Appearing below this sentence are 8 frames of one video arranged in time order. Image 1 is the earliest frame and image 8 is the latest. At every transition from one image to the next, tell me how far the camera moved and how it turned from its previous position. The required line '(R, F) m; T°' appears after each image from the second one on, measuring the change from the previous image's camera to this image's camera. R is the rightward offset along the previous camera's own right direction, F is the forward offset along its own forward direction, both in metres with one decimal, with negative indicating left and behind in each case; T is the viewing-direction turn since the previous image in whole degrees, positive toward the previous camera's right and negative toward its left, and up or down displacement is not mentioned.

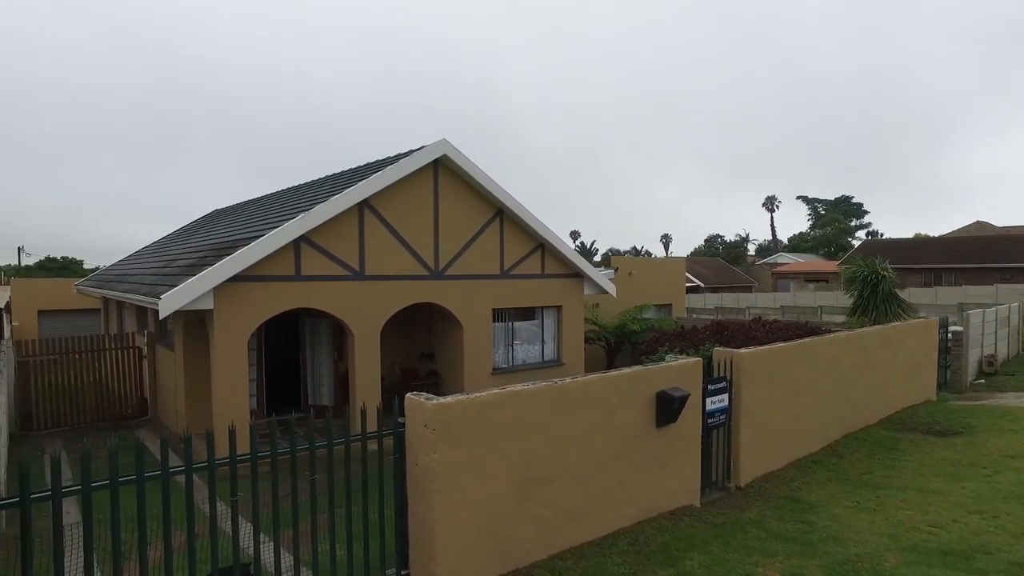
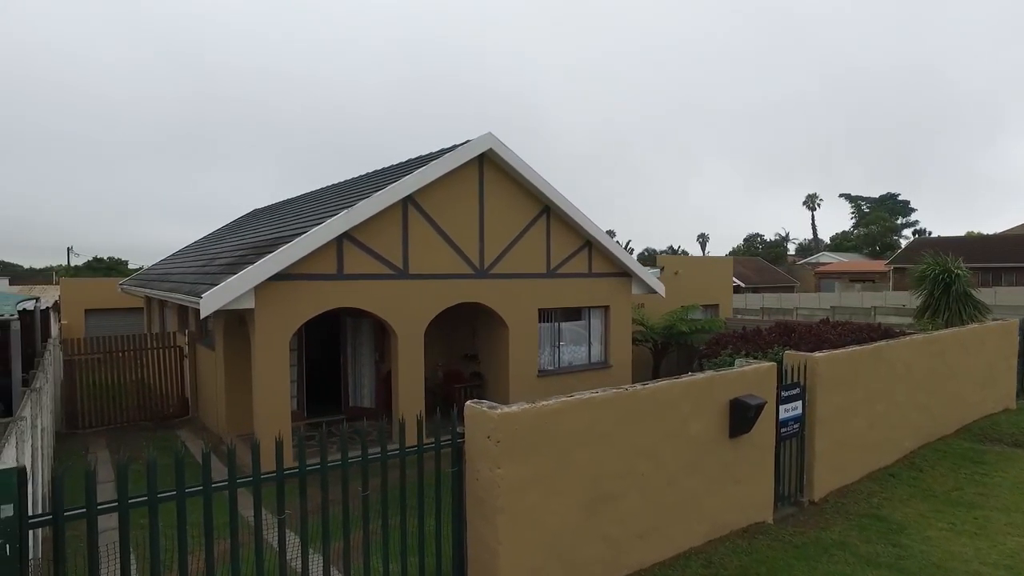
(-0.3, +0.4) m; -3°
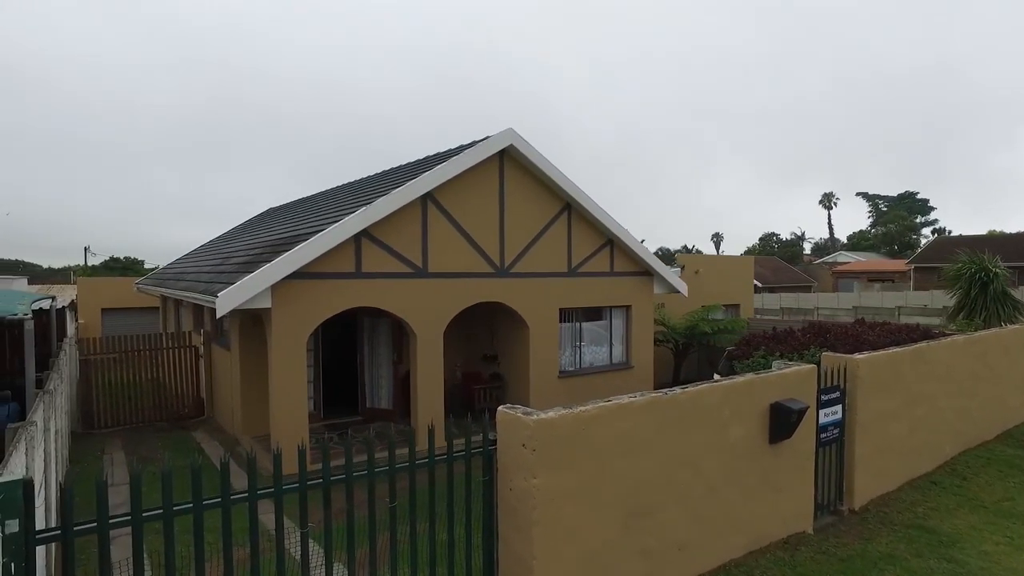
(-0.2, +0.3) m; -1°
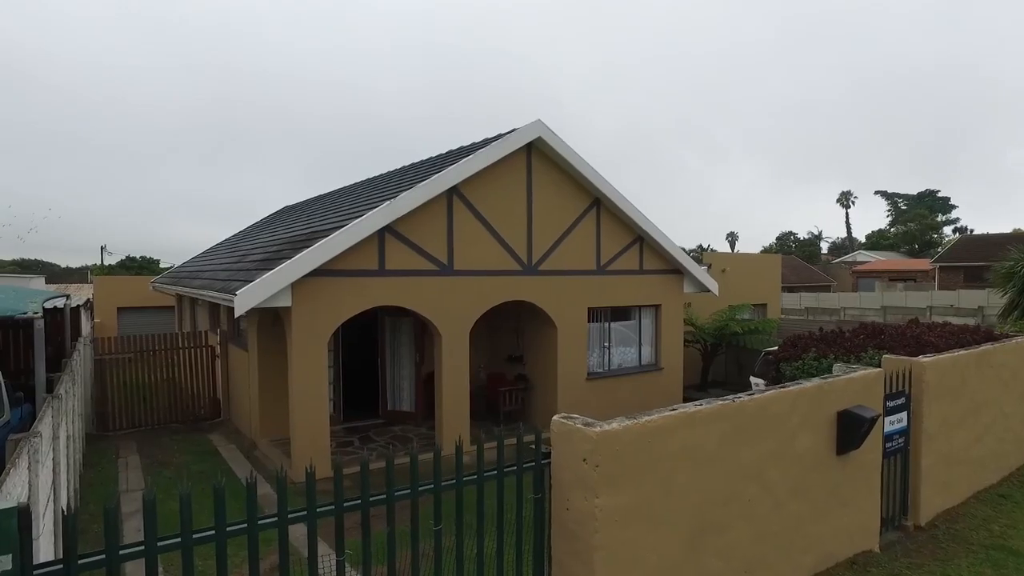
(-0.3, +0.5) m; -1°
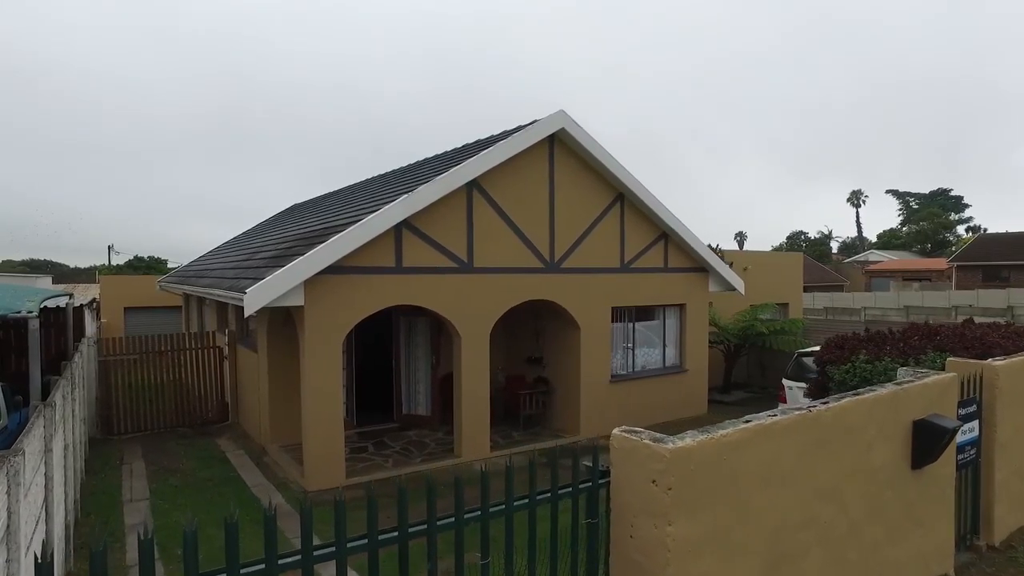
(-0.2, +0.5) m; -1°
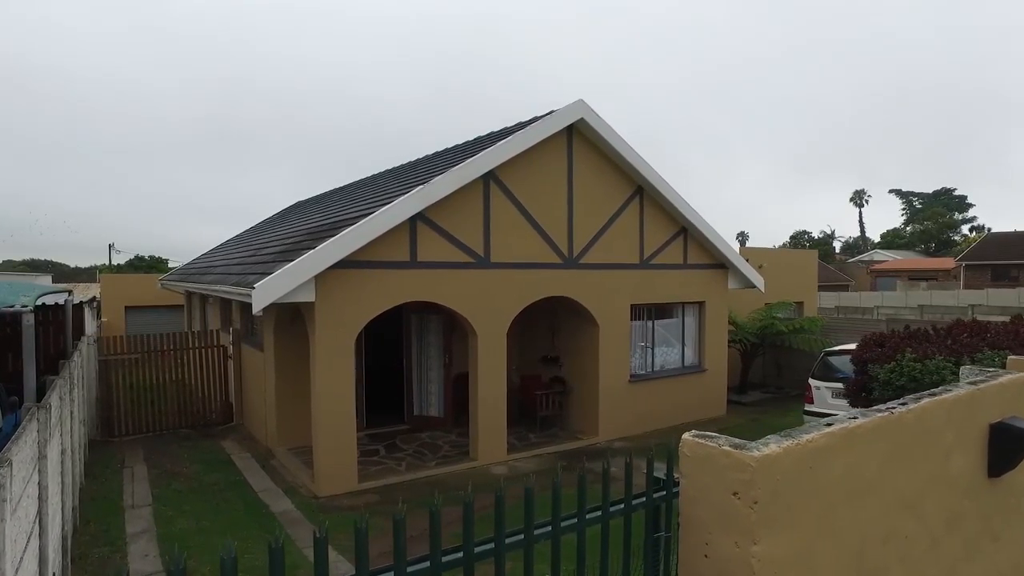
(-0.3, +0.4) m; 0°
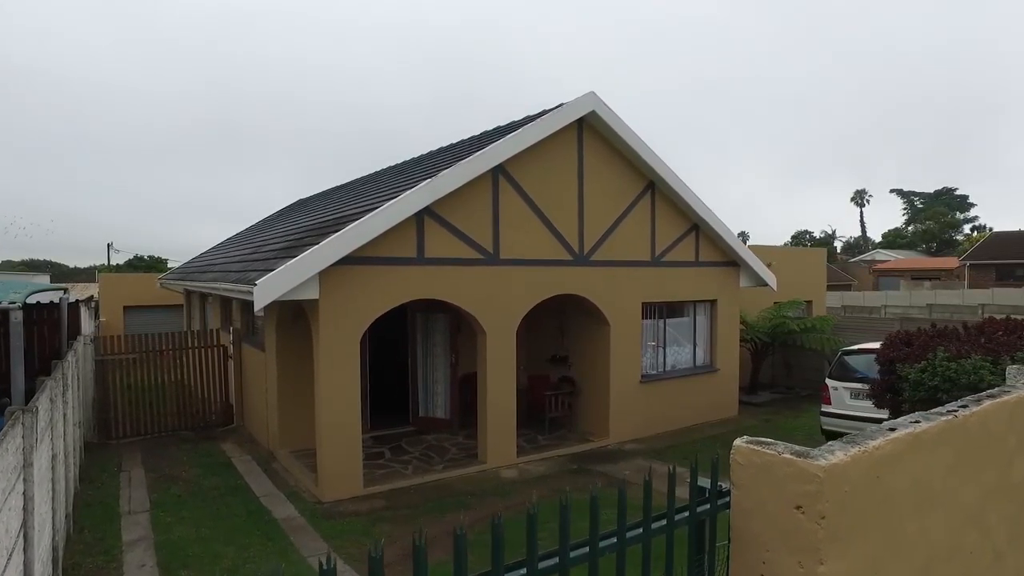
(-0.1, +0.3) m; 0°
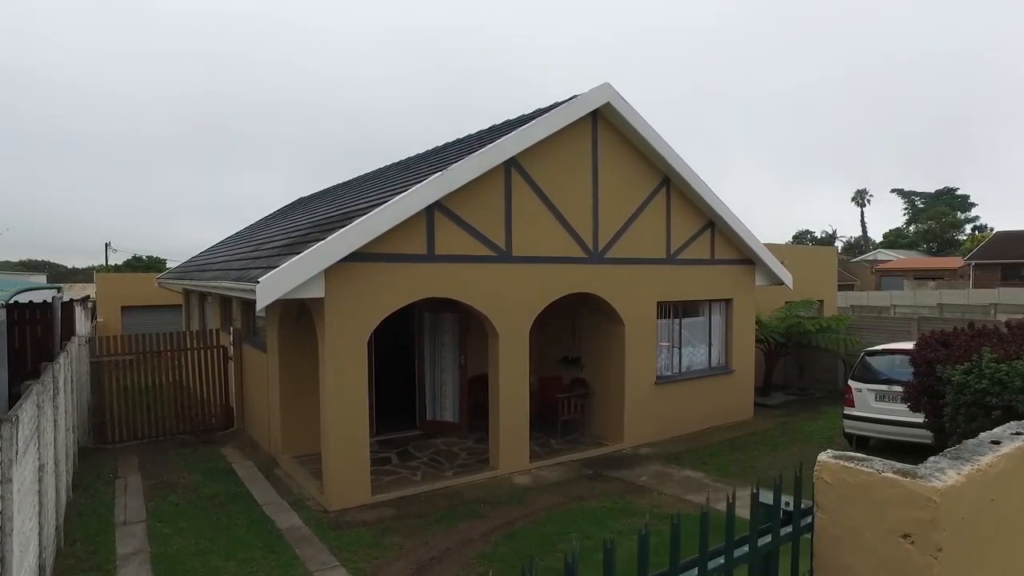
(-0.2, +0.4) m; 0°
